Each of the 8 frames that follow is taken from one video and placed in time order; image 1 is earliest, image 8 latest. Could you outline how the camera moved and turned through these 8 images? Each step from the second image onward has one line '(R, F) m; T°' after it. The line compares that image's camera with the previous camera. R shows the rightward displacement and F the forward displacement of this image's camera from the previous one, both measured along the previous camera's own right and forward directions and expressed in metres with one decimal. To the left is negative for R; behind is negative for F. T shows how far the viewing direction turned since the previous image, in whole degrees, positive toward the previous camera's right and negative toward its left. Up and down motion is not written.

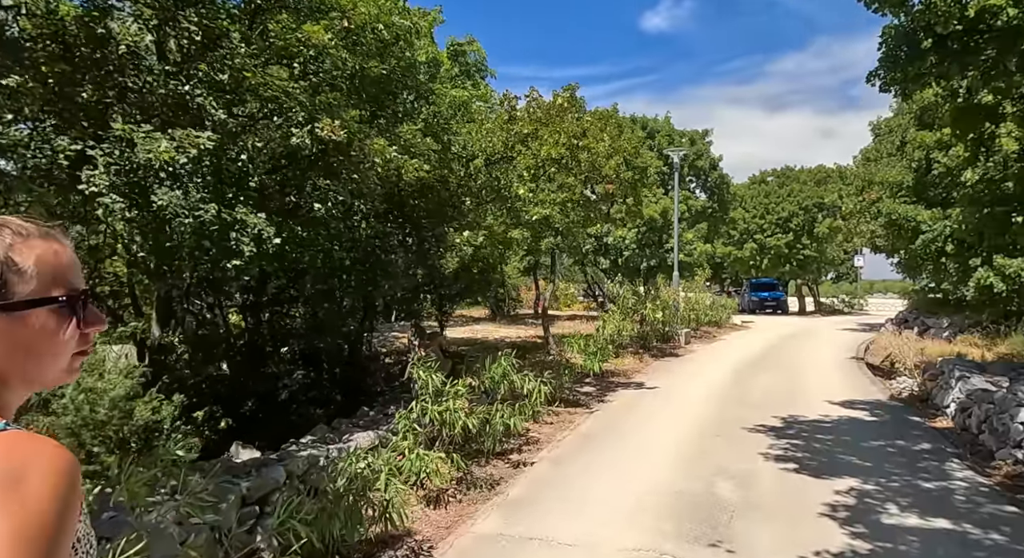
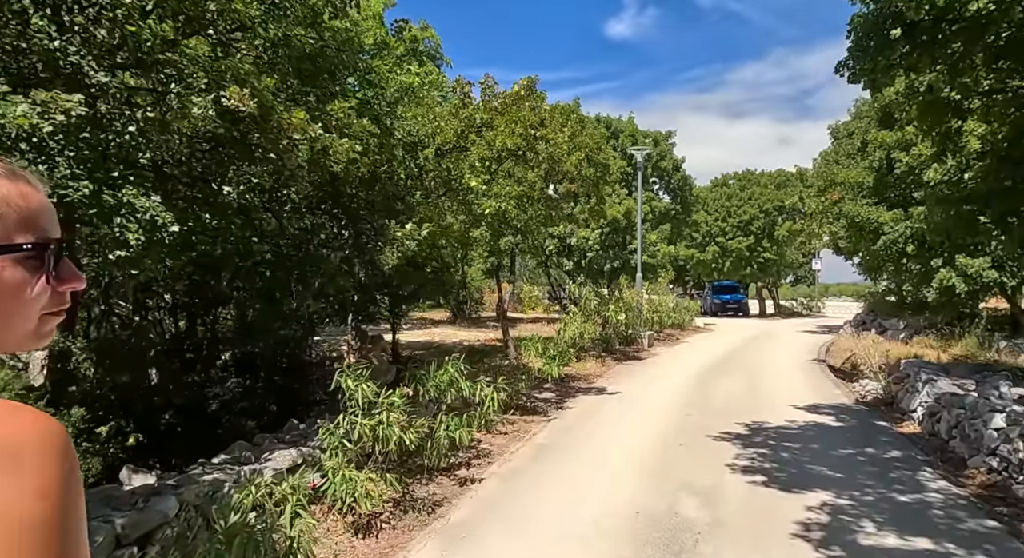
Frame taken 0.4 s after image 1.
(+0.2, +0.6) m; +3°
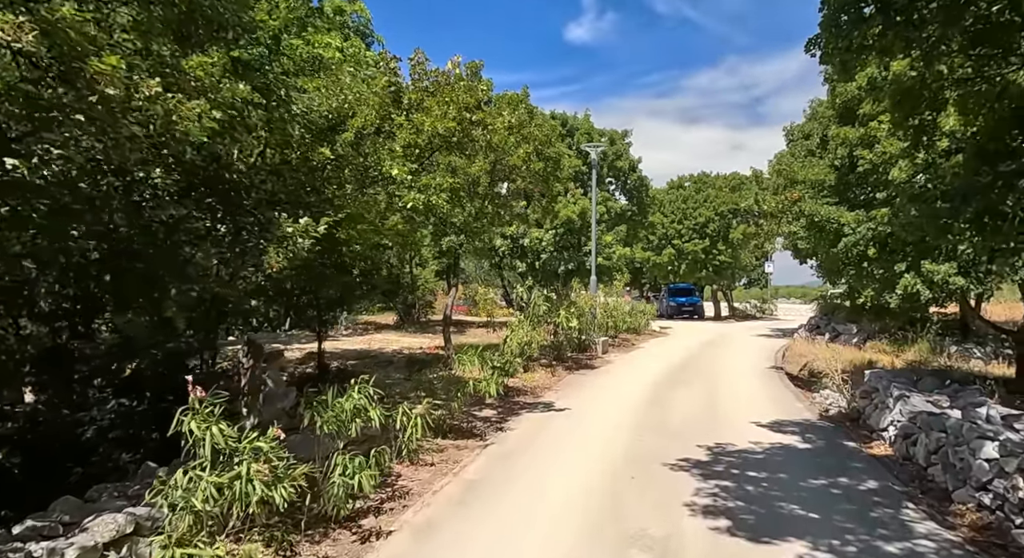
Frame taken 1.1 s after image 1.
(+0.3, +1.0) m; +4°
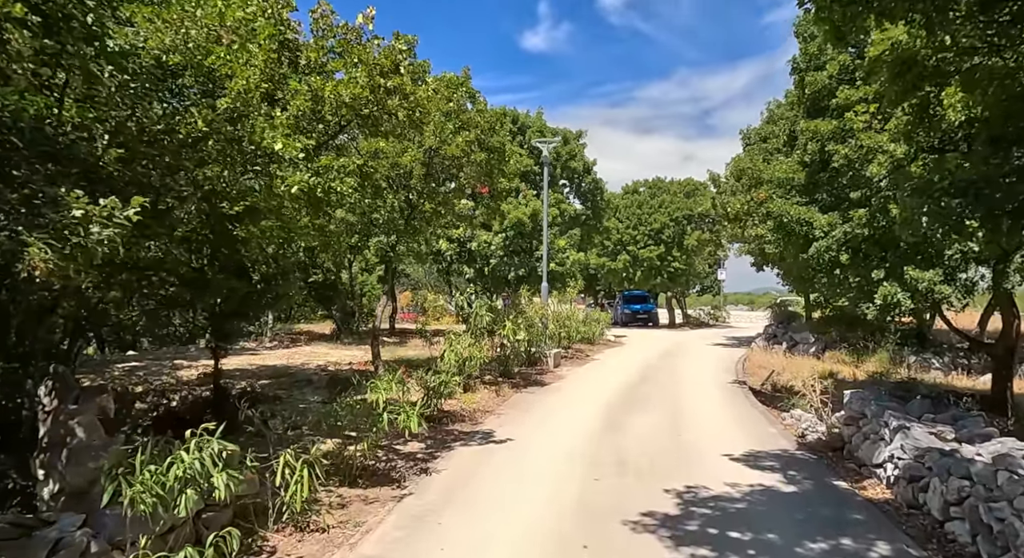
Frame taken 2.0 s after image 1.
(+0.3, +1.4) m; +4°
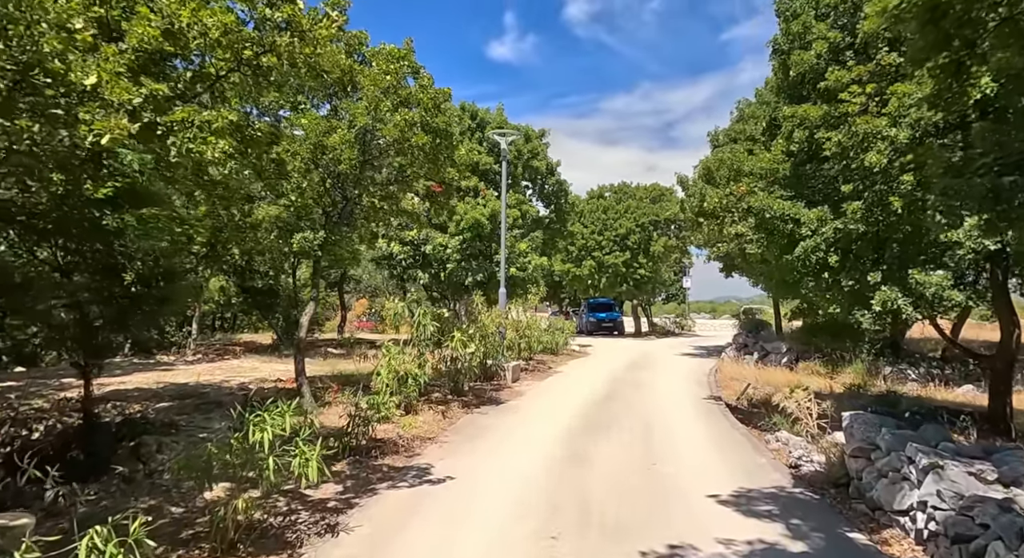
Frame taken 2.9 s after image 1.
(+0.3, +1.4) m; +3°
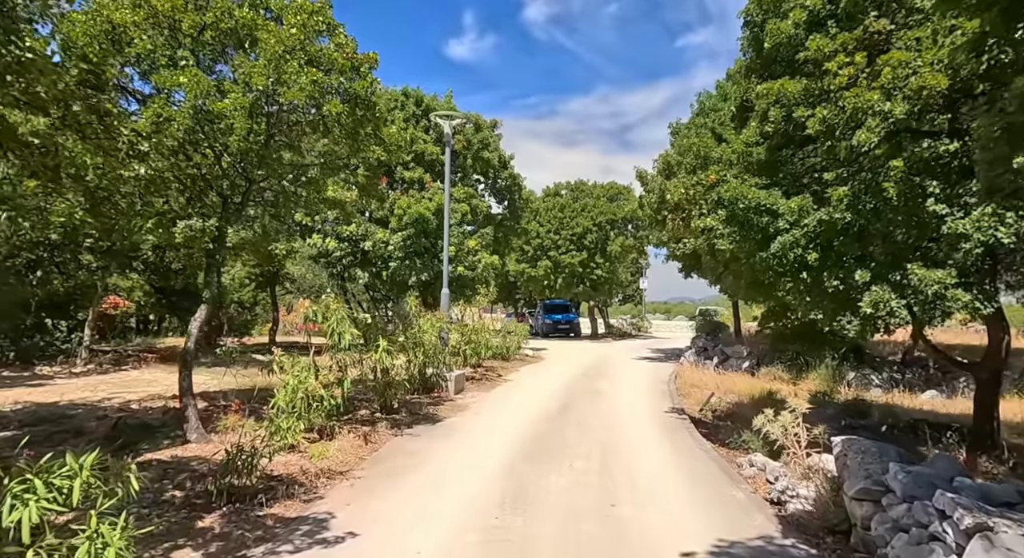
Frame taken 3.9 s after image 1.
(+0.3, +1.4) m; +4°
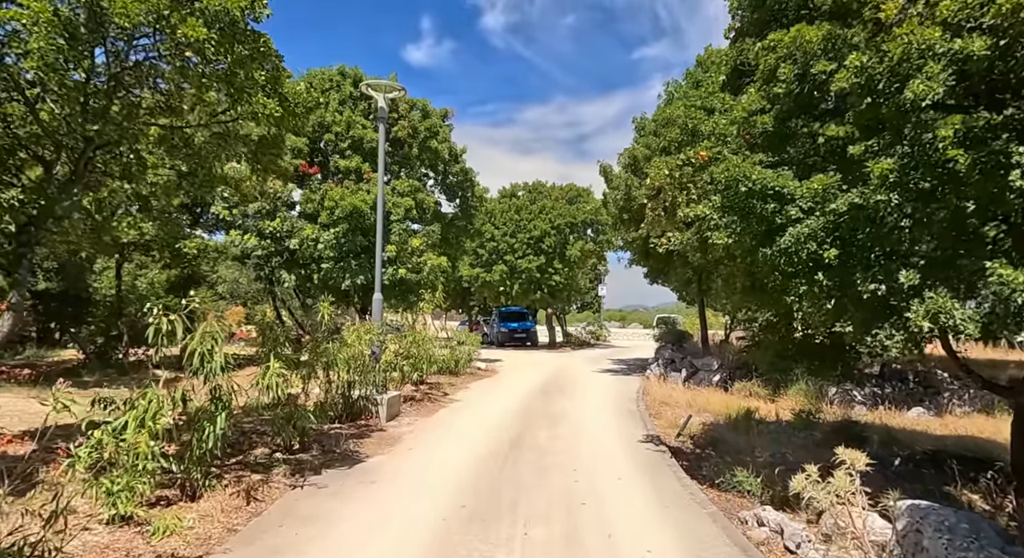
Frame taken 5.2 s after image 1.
(+0.2, +2.0) m; +4°
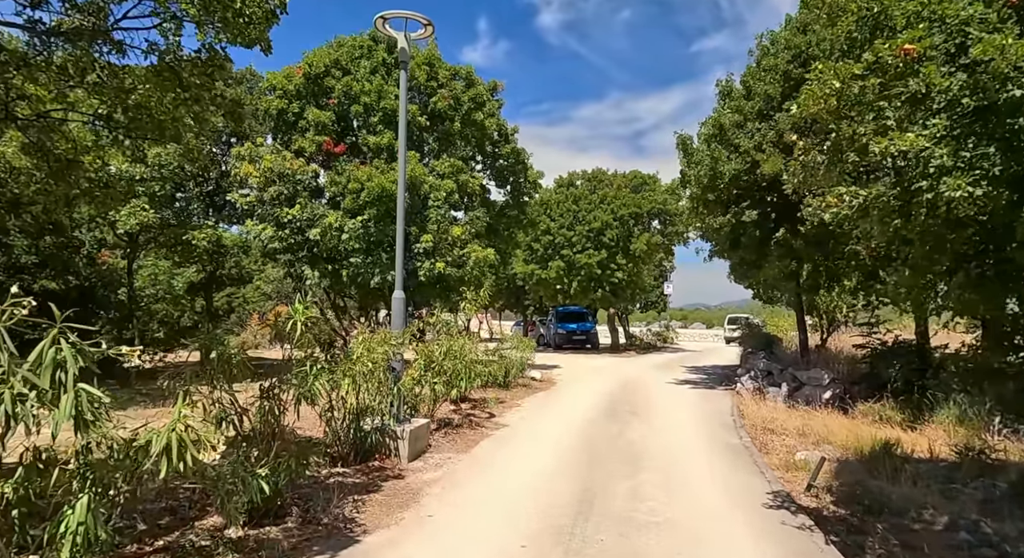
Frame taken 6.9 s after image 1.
(-0.1, +2.7) m; -5°
